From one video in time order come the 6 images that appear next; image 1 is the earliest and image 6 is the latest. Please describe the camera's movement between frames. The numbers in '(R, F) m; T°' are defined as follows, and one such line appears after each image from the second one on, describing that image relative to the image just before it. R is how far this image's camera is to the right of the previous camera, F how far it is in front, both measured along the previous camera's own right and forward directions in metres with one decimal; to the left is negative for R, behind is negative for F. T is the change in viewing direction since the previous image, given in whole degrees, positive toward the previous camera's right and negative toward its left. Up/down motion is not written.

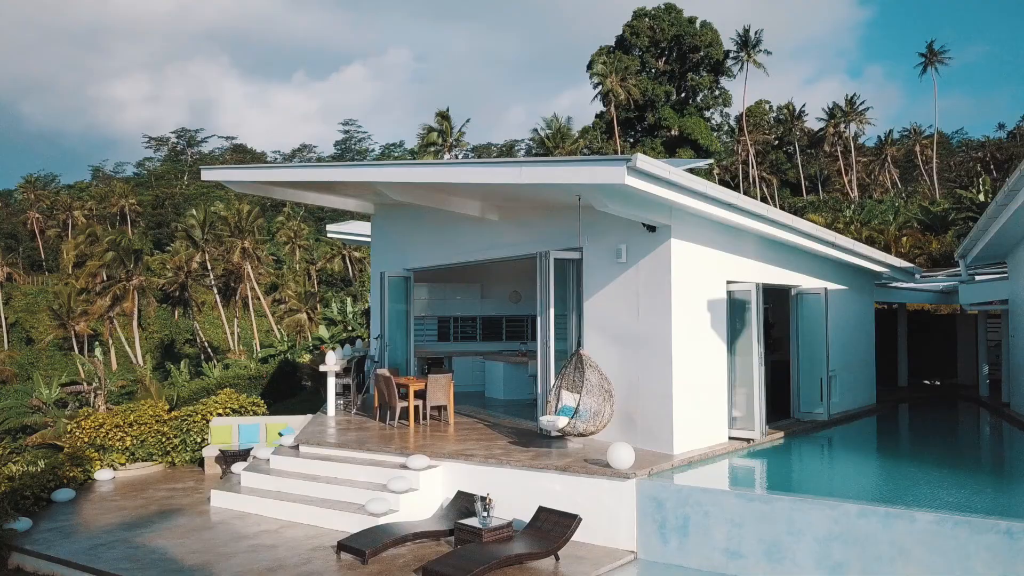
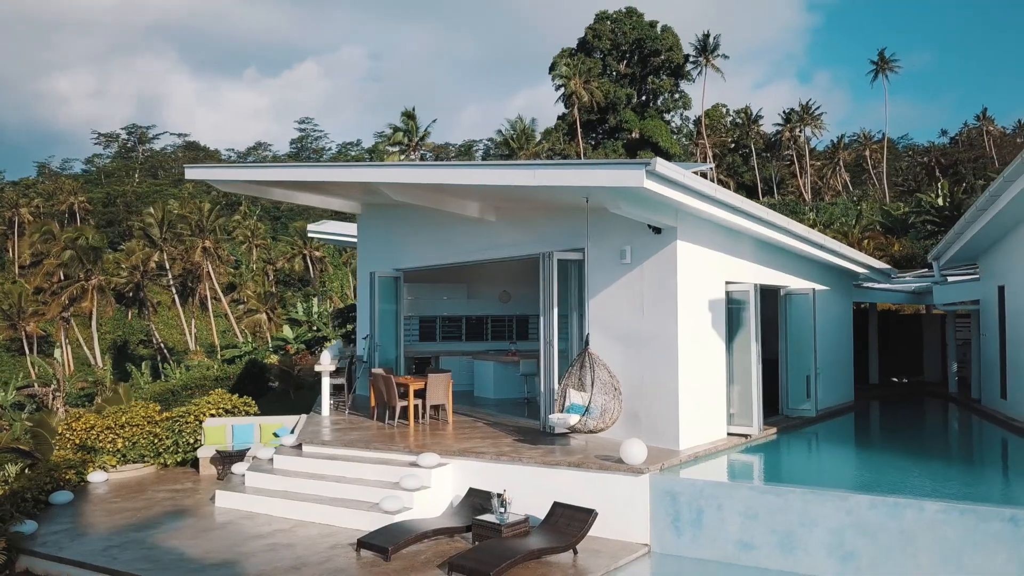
(-0.6, -0.1) m; +3°
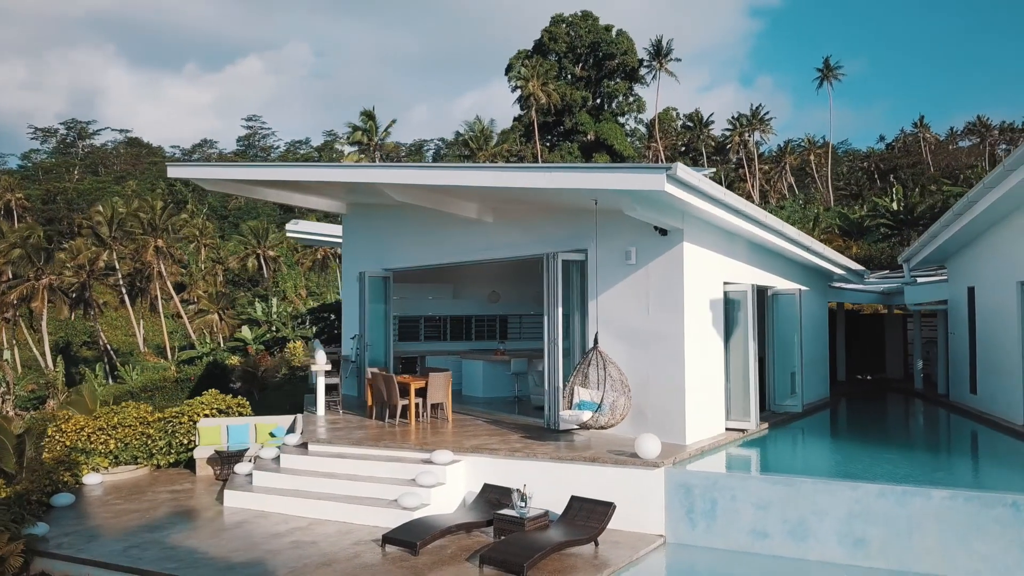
(-0.7, -0.2) m; +4°
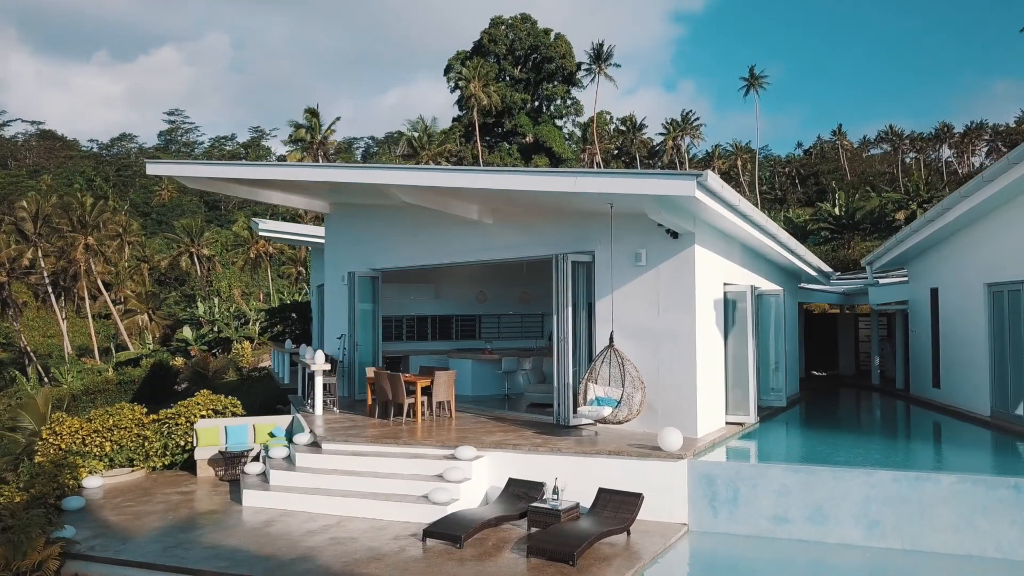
(-1.0, -0.2) m; +5°
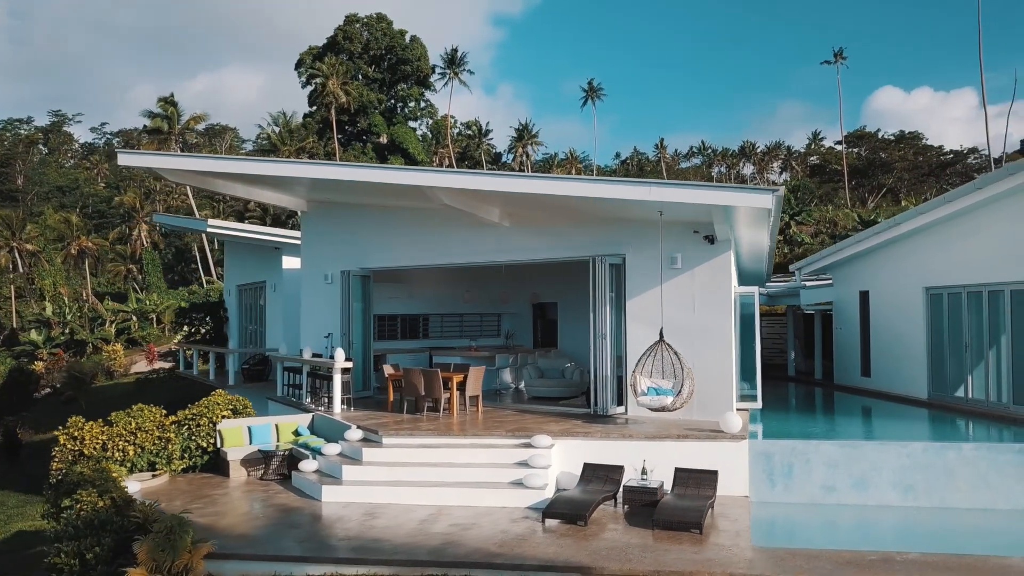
(-2.9, -0.3) m; +13°
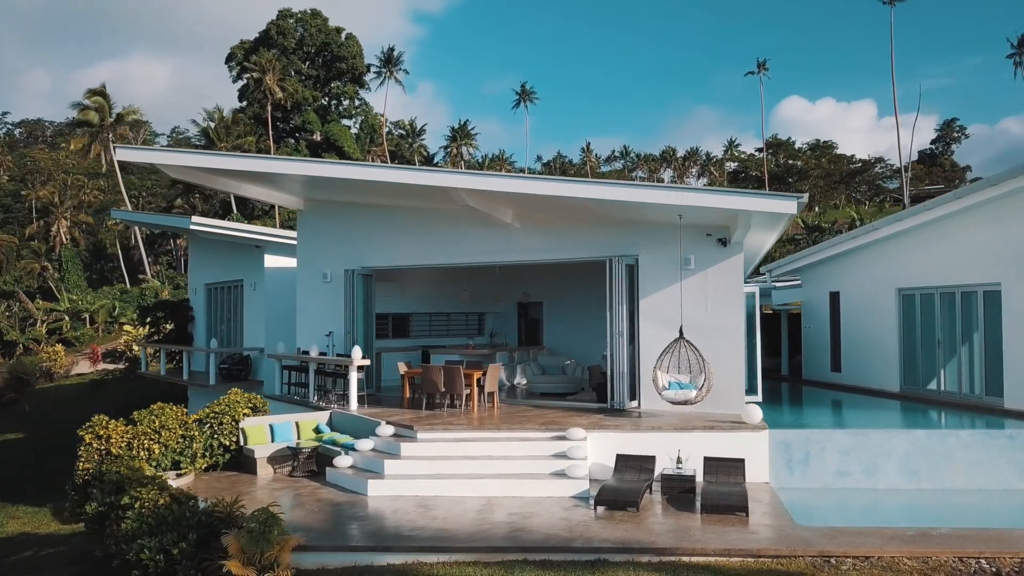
(-1.4, -0.3) m; +6°
